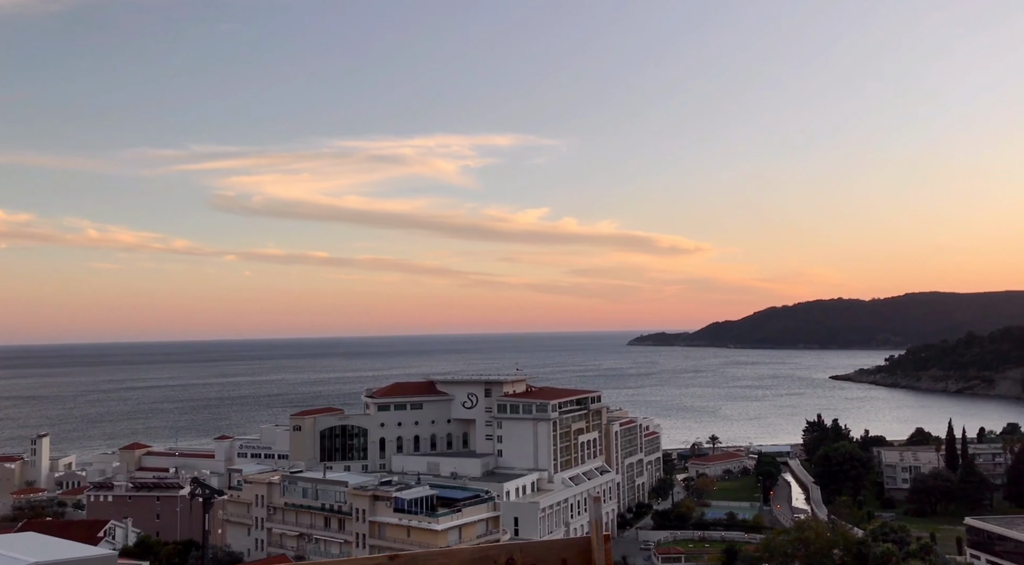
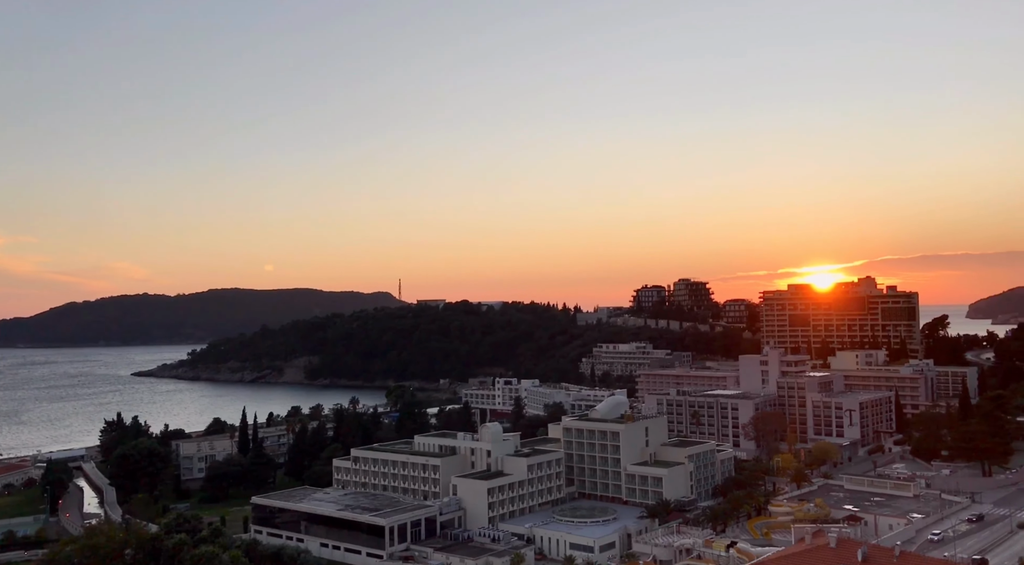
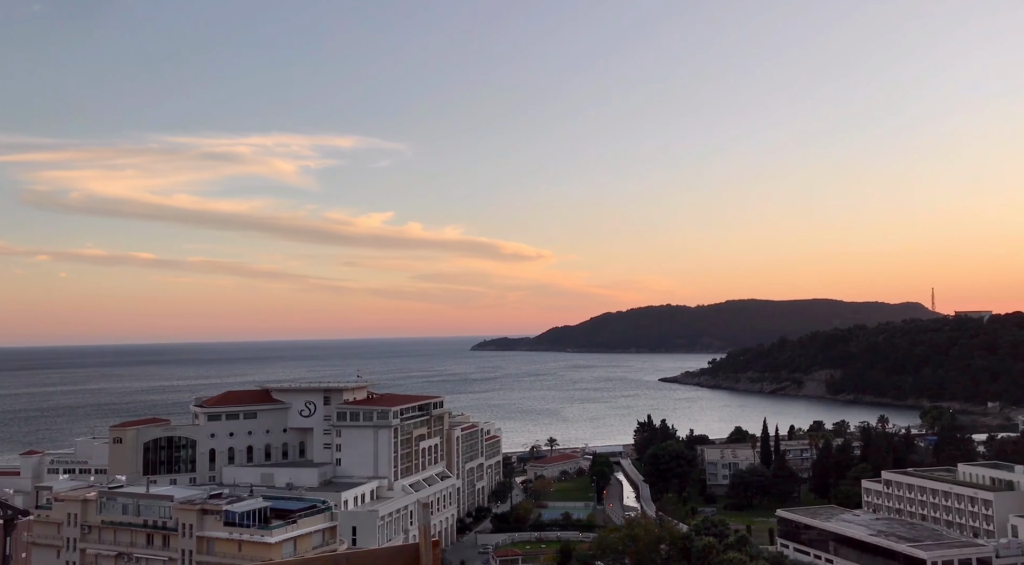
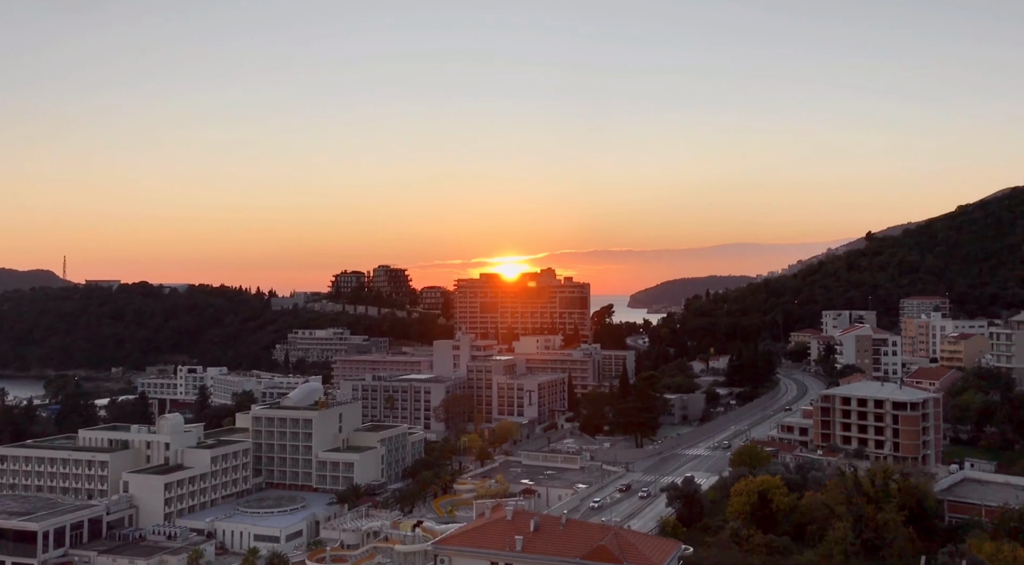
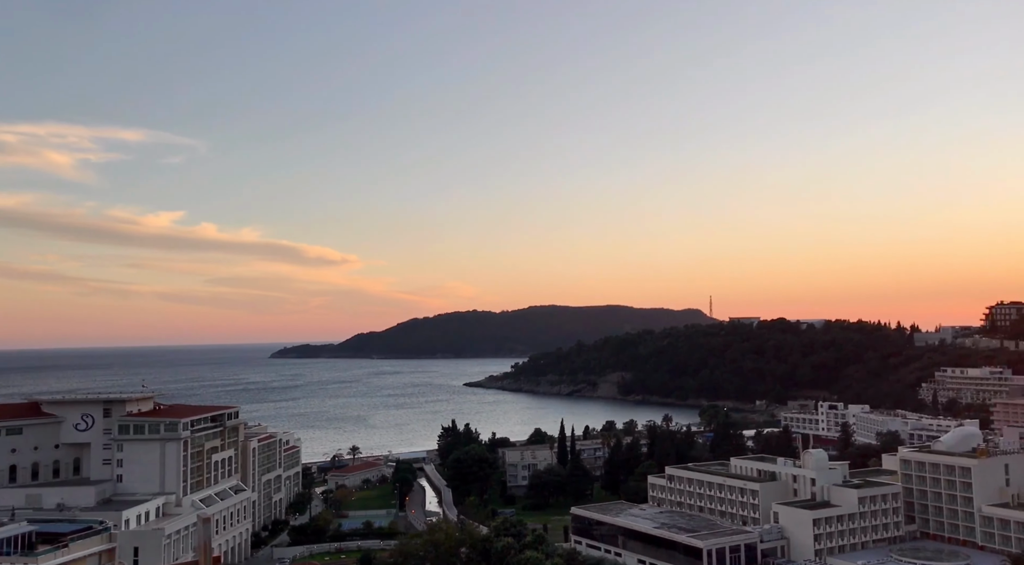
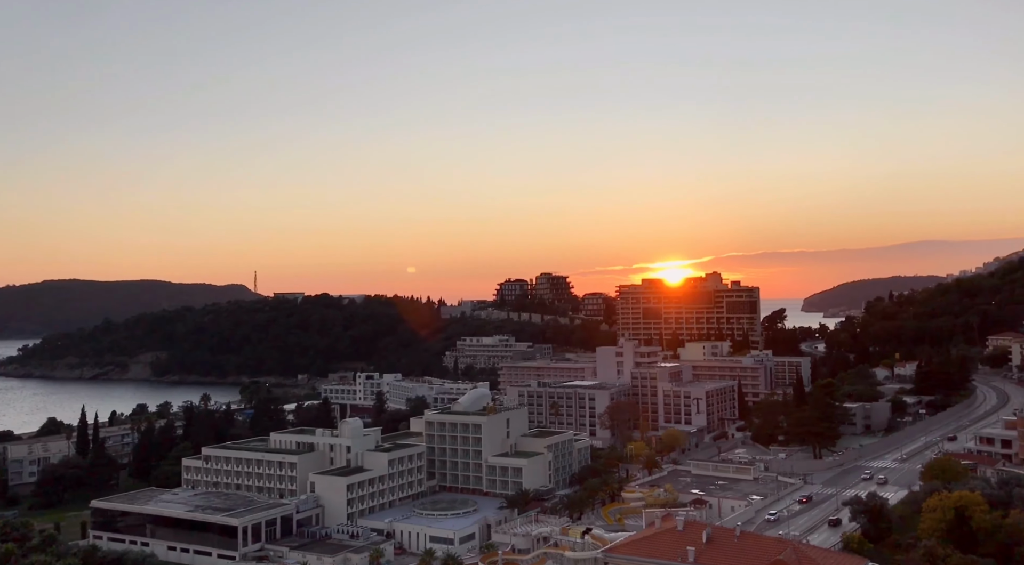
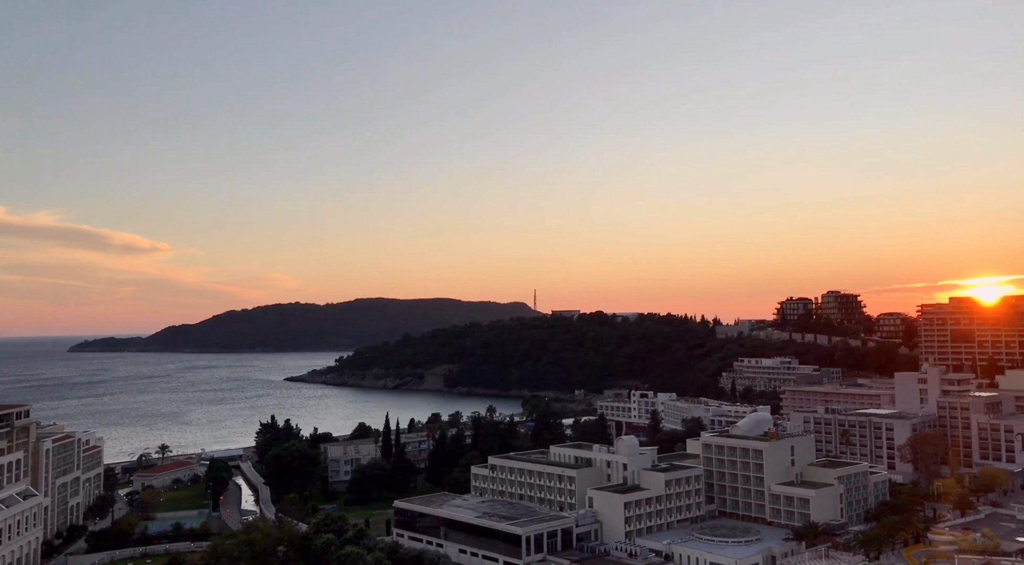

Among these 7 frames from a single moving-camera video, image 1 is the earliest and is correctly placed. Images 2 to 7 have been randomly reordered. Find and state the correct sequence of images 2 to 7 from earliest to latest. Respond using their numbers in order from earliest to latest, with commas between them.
3, 5, 7, 2, 6, 4
